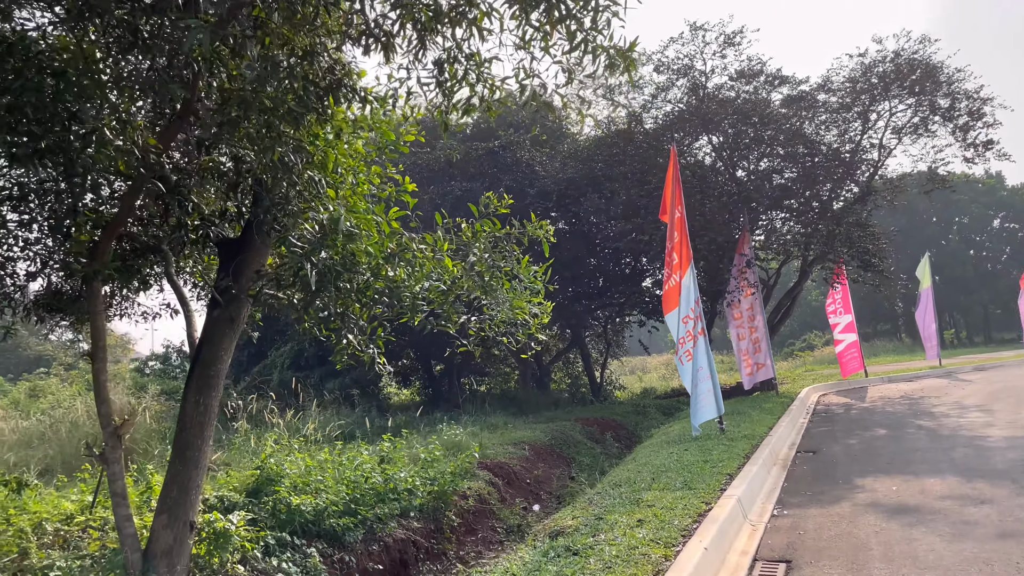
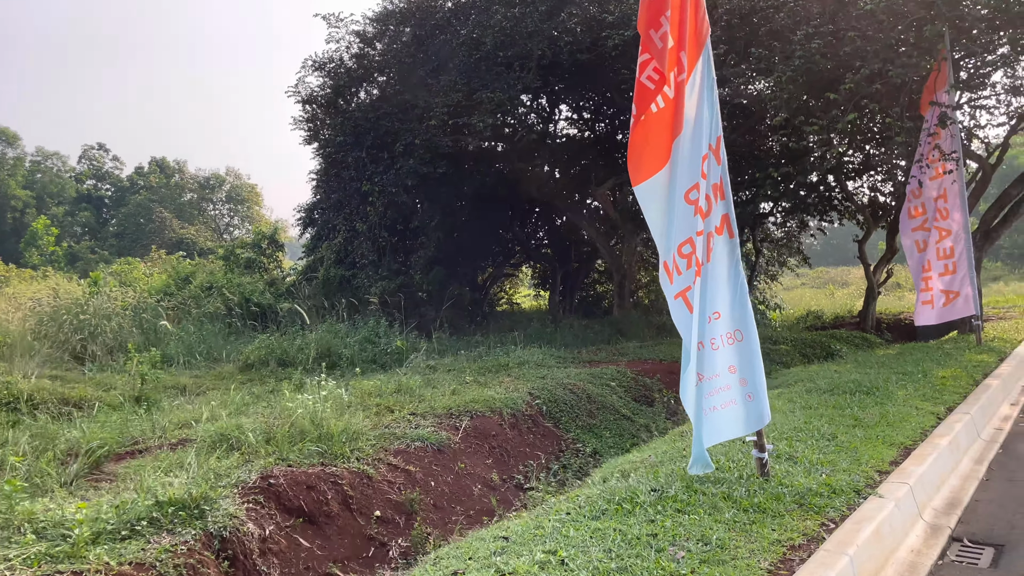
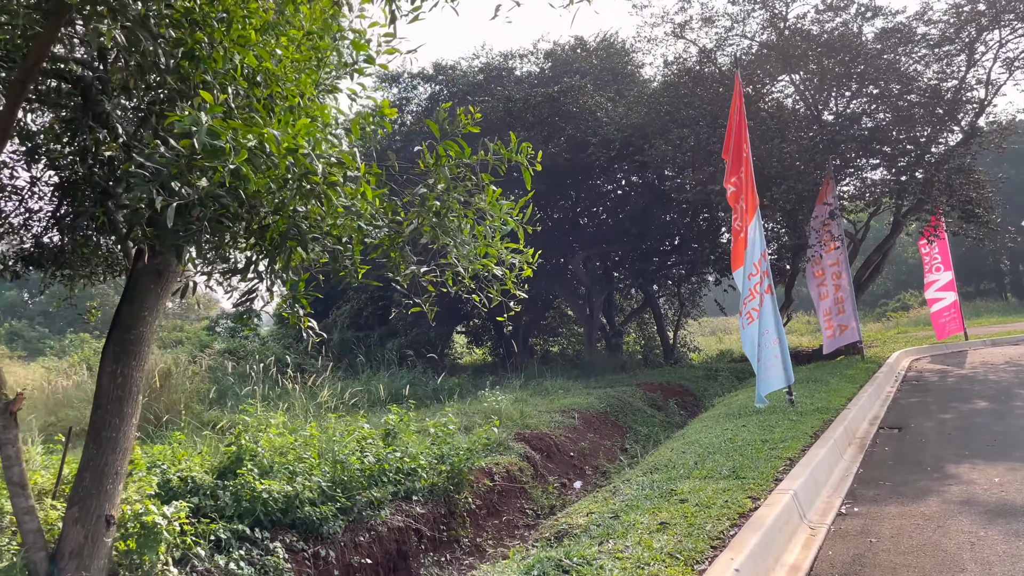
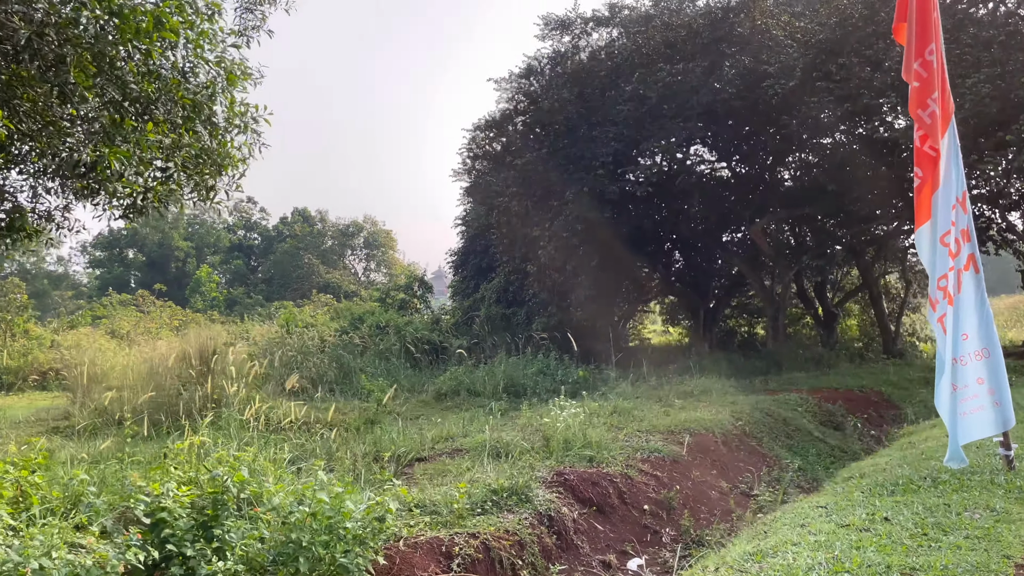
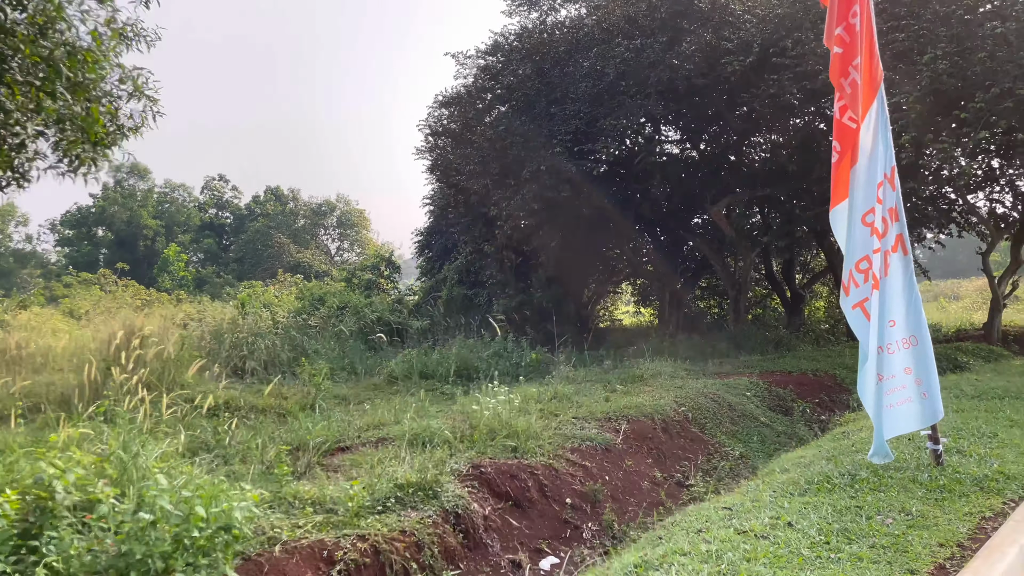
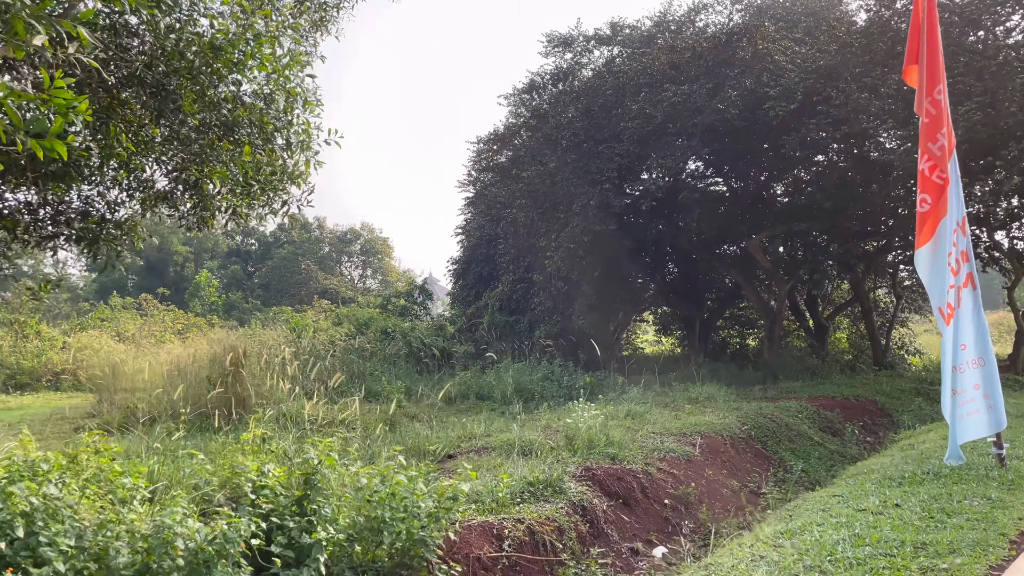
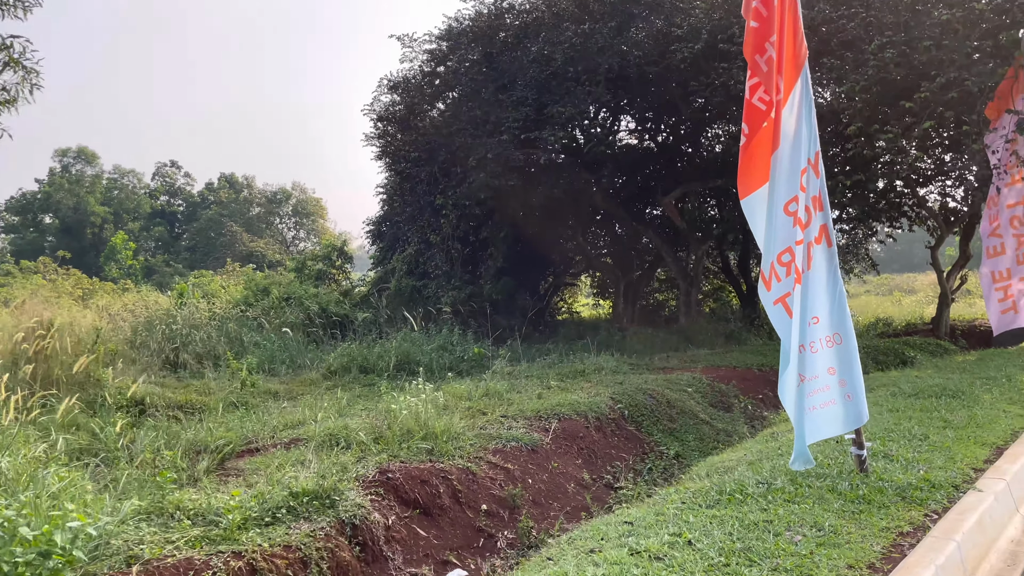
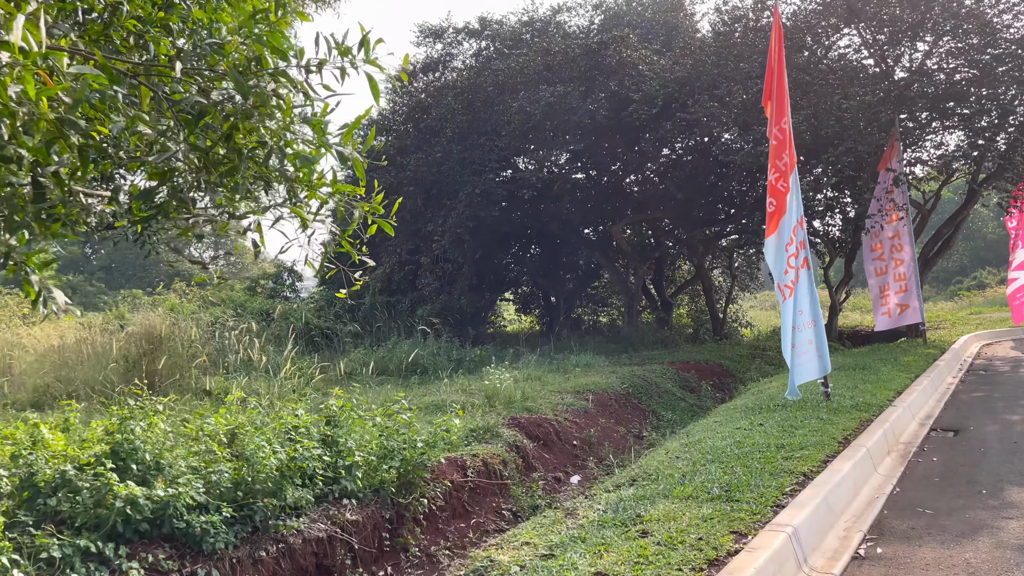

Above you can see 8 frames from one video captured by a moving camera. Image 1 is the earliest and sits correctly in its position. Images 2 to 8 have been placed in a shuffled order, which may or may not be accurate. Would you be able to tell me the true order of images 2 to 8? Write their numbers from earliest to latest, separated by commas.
3, 8, 6, 4, 5, 7, 2
